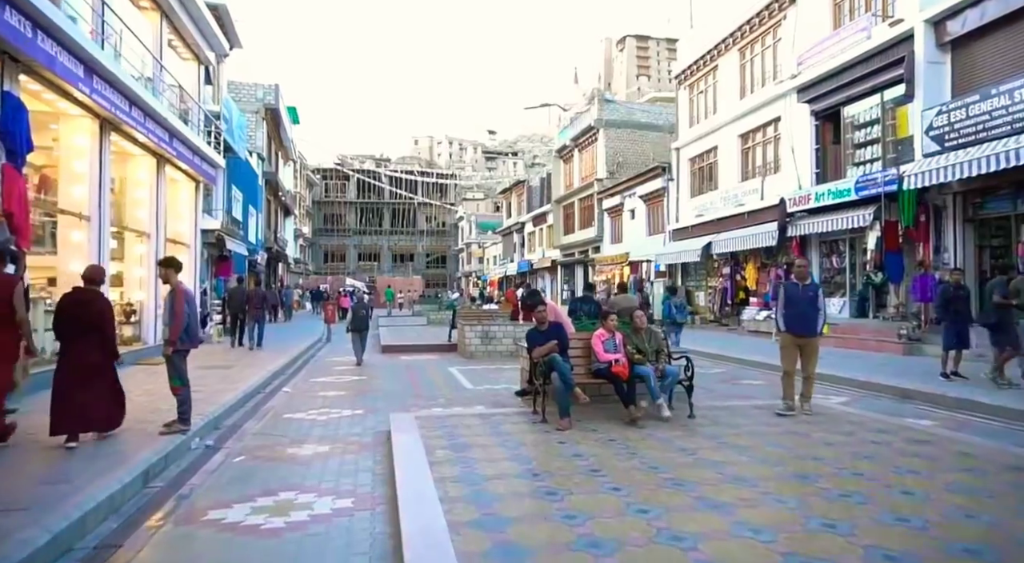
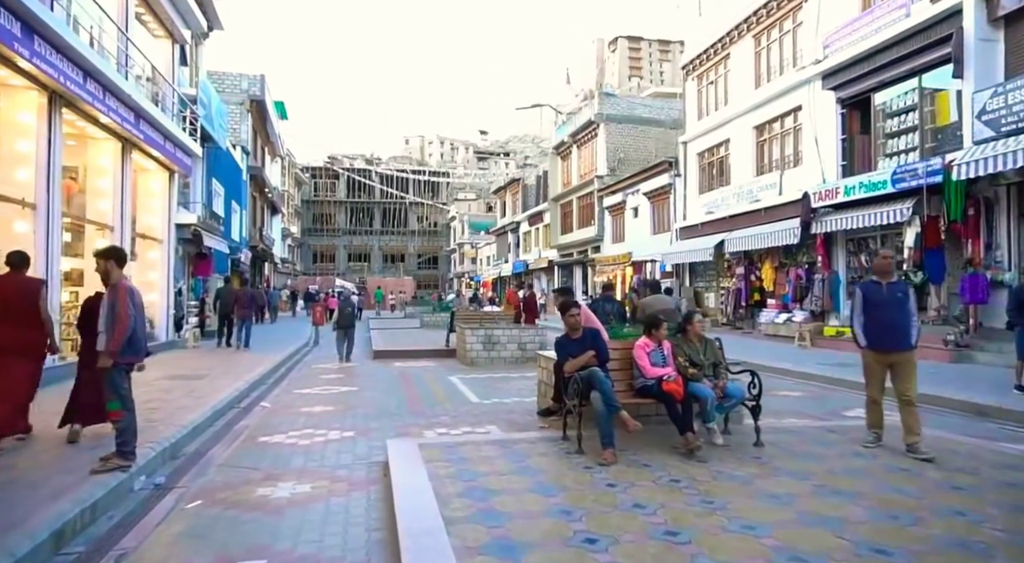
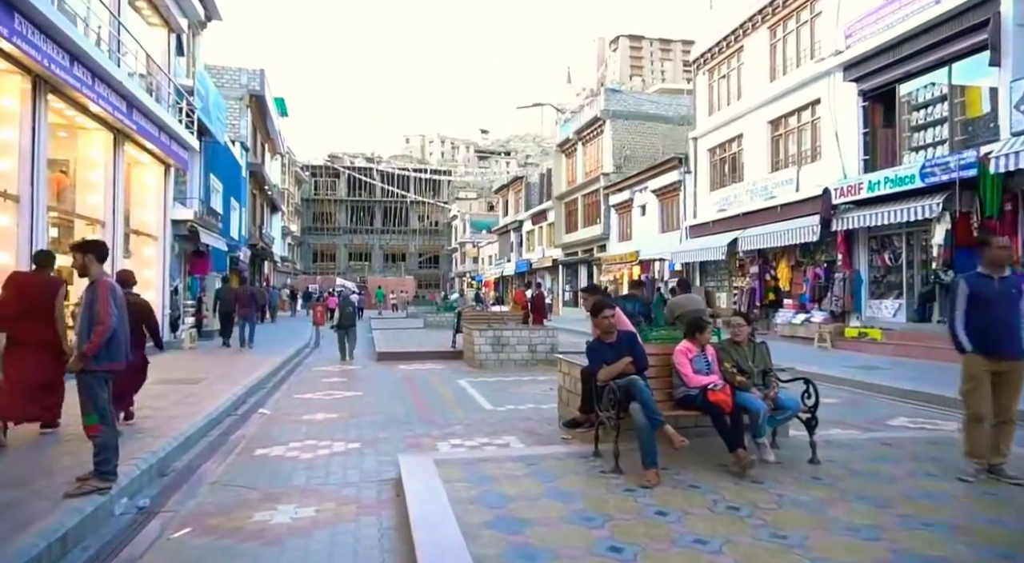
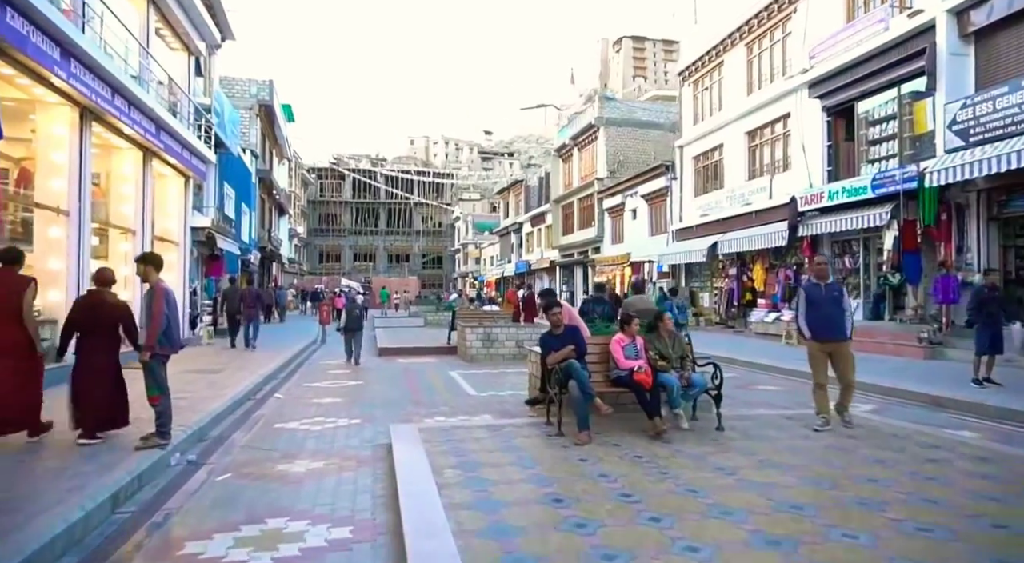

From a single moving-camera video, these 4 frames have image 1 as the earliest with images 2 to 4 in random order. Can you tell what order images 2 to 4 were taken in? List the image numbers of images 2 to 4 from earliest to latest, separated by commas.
4, 2, 3
